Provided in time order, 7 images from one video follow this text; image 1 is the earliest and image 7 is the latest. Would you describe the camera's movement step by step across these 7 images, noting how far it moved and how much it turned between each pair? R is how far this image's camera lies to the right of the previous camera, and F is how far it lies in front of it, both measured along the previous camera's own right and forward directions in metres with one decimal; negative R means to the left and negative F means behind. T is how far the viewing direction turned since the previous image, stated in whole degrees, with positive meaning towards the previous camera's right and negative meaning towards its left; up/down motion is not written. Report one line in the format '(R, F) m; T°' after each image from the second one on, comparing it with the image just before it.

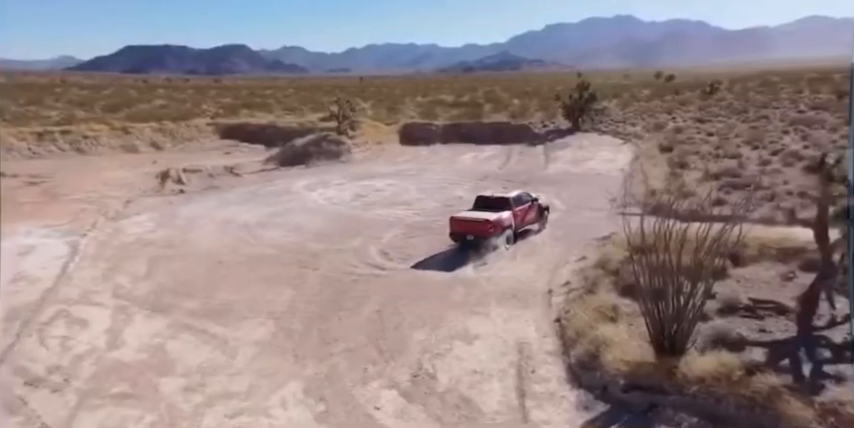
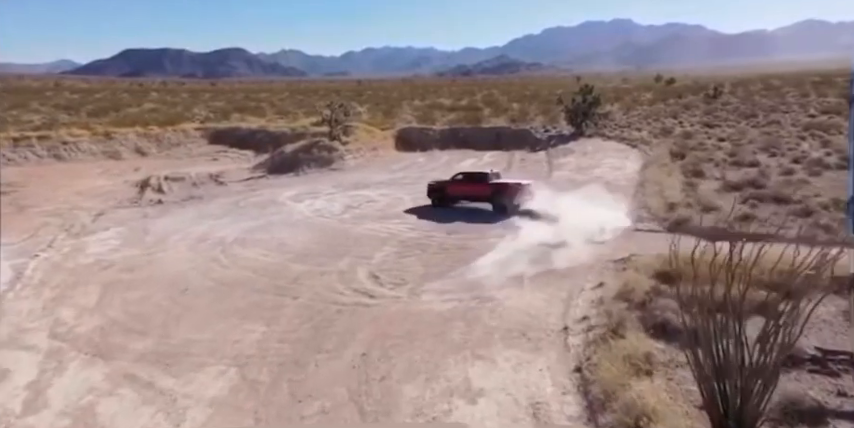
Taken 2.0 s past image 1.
(+0.1, +1.8) m; 0°
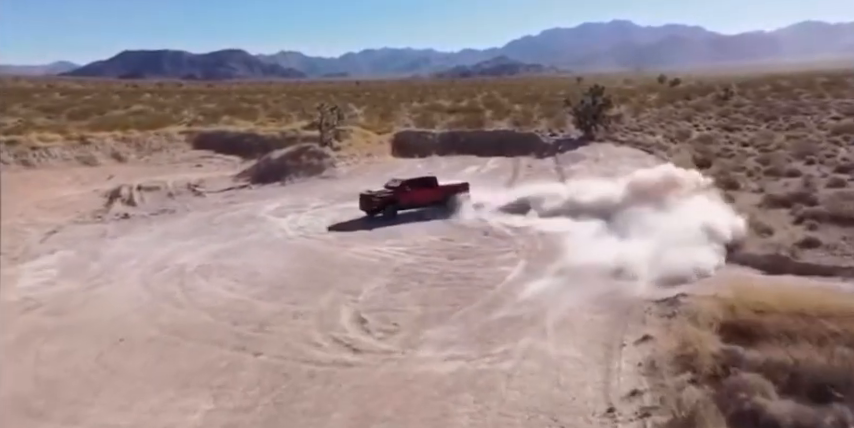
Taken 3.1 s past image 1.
(0.0, +2.6) m; 0°
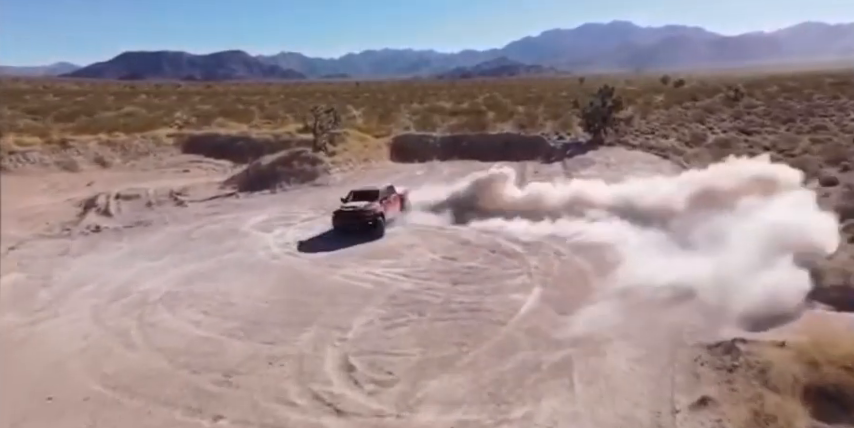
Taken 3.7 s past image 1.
(0.0, +1.9) m; 0°
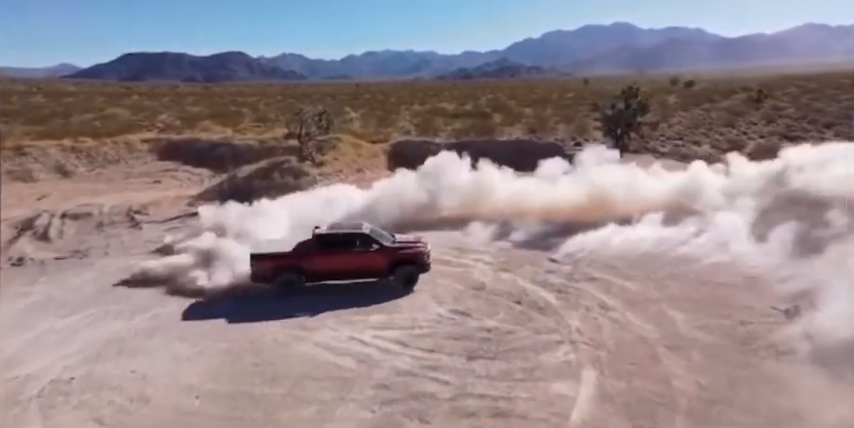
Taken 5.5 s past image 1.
(-0.1, +3.8) m; 0°
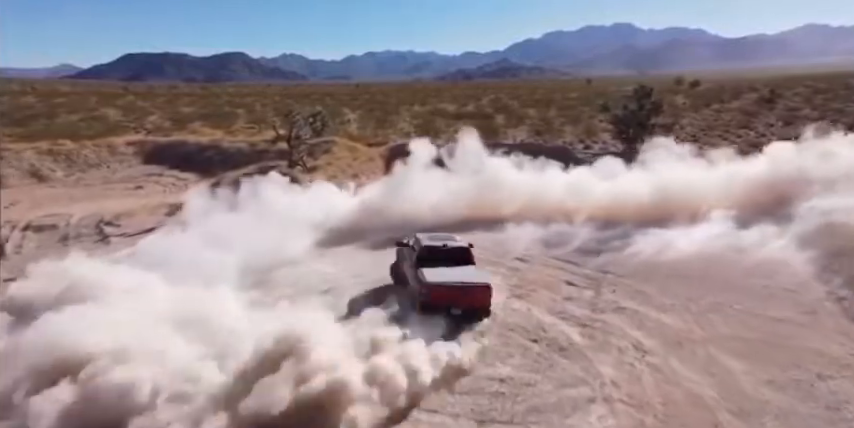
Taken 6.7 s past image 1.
(0.0, +1.9) m; 0°
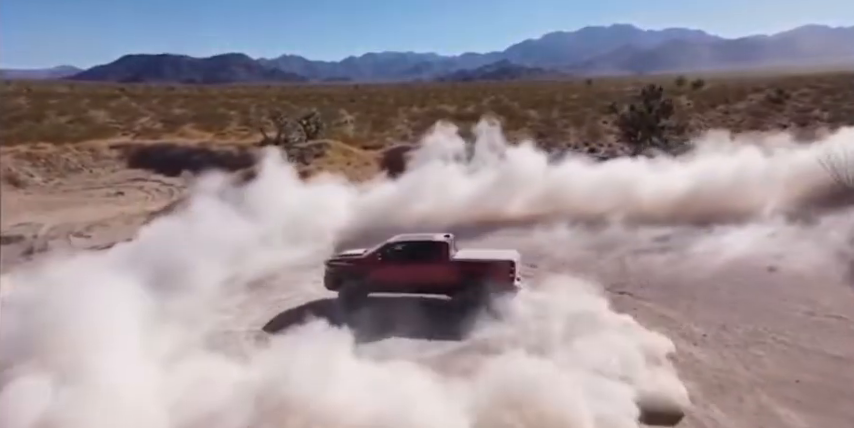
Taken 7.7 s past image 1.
(+0.1, +1.5) m; 0°
